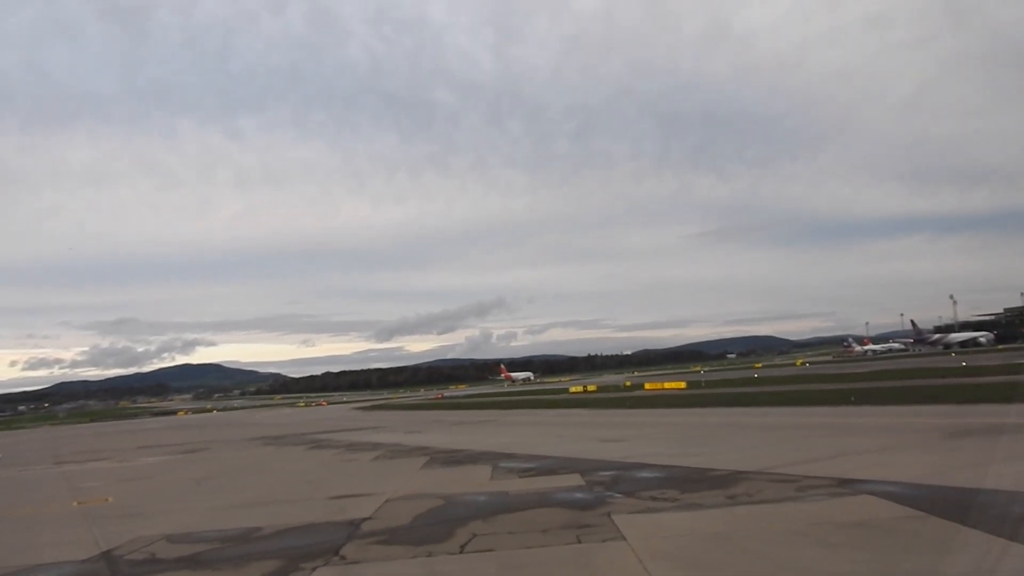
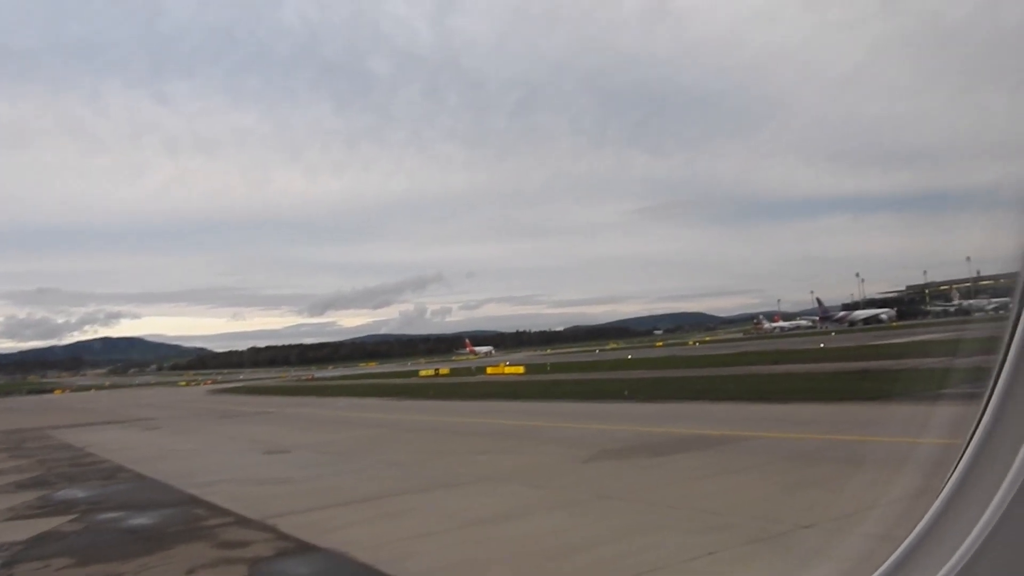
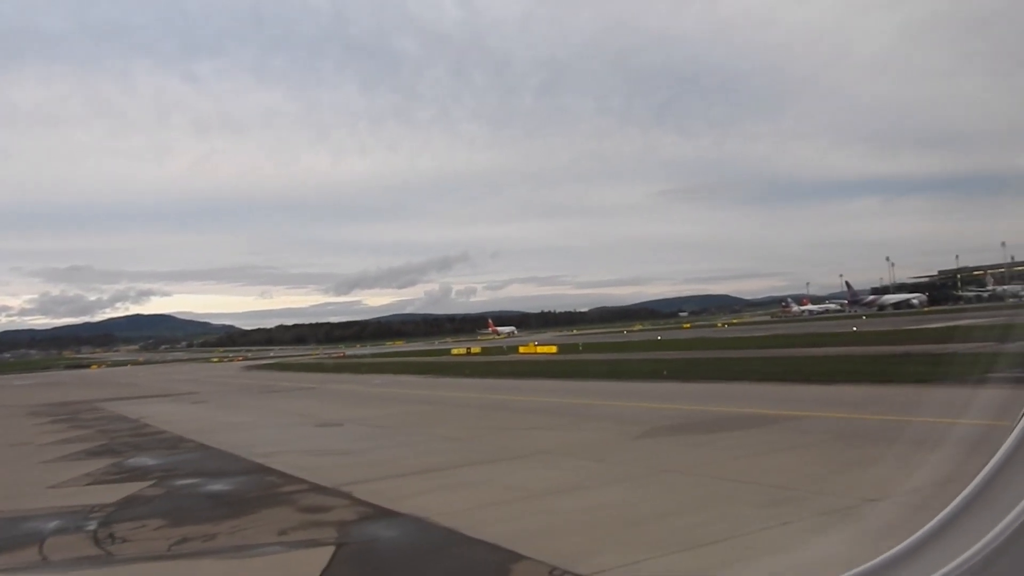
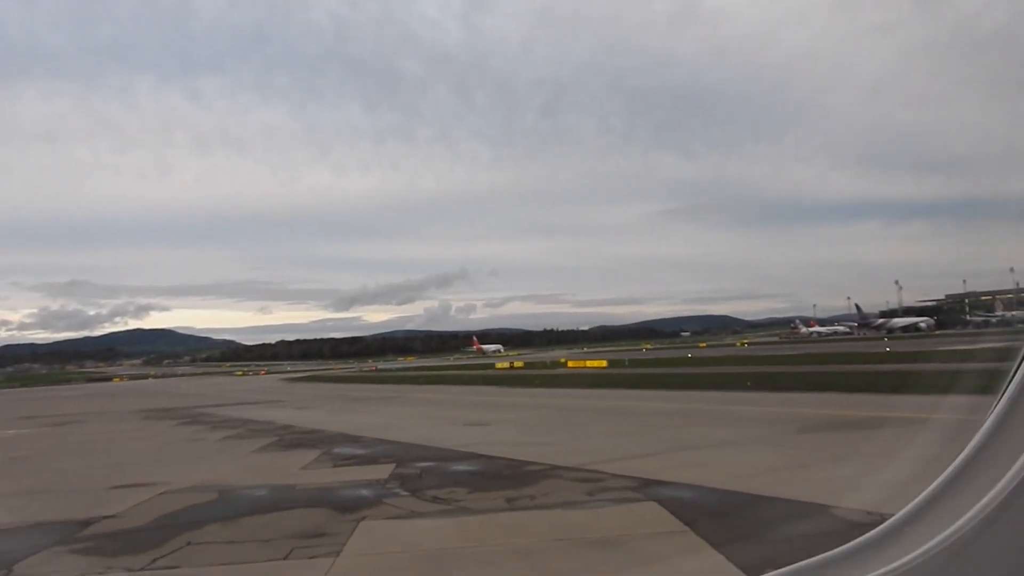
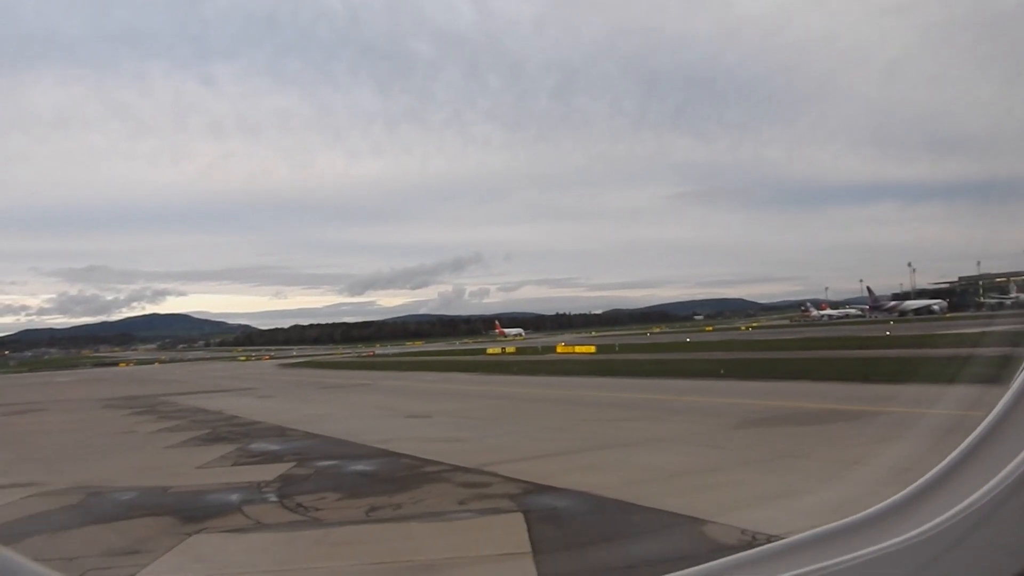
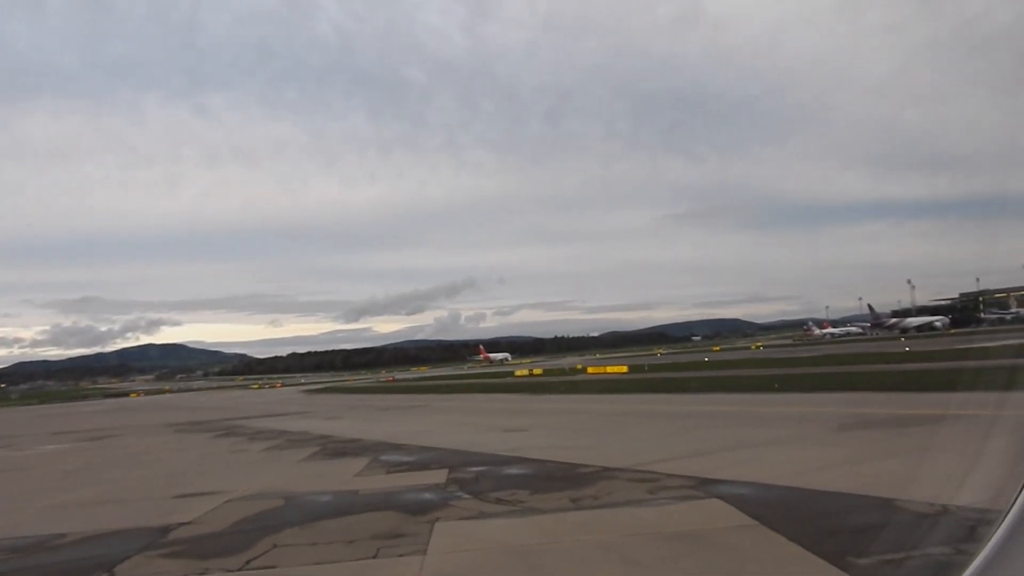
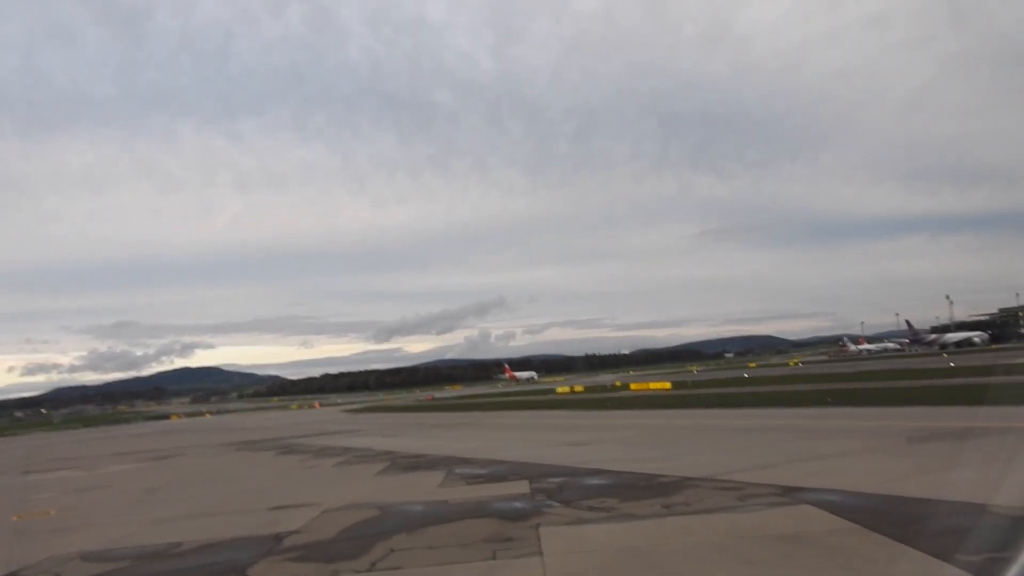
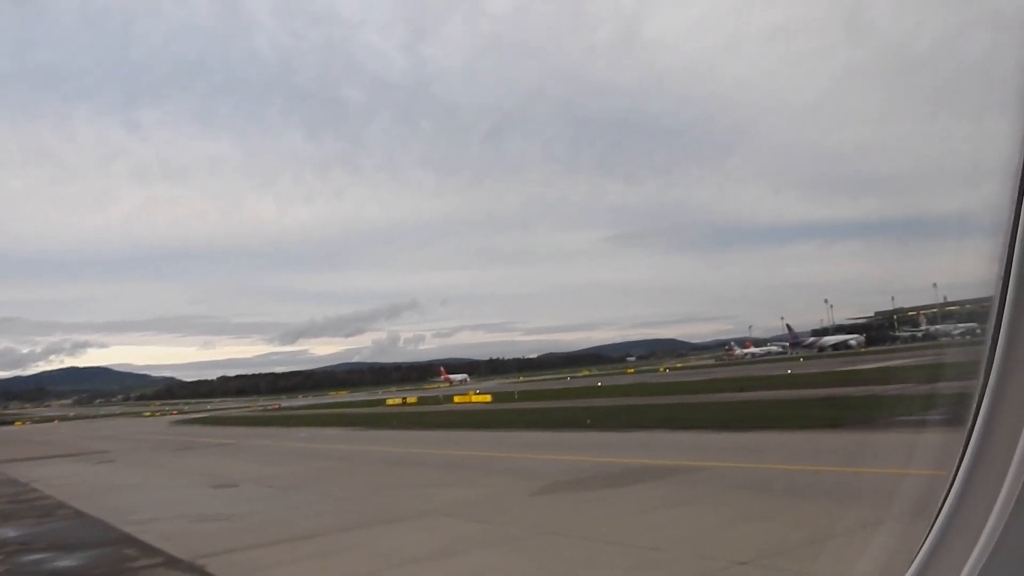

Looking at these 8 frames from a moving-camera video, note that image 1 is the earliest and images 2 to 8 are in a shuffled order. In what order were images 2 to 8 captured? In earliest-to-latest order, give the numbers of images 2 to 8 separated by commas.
7, 6, 4, 5, 3, 2, 8
